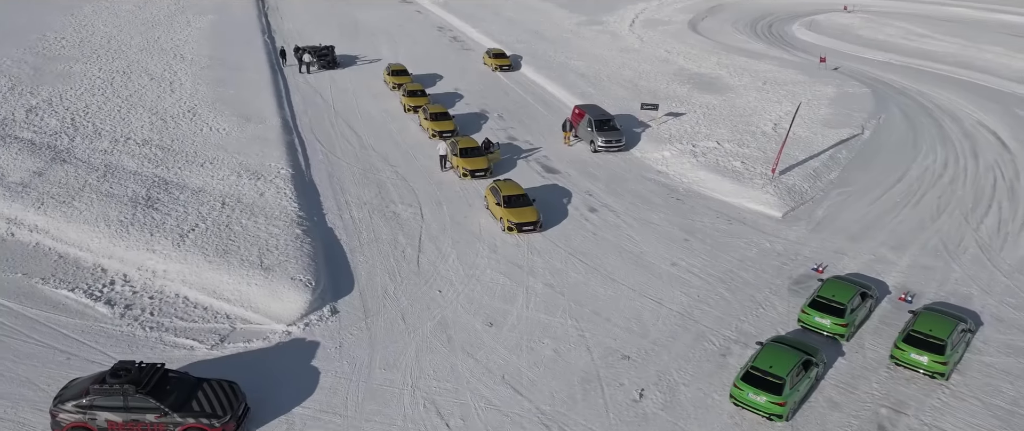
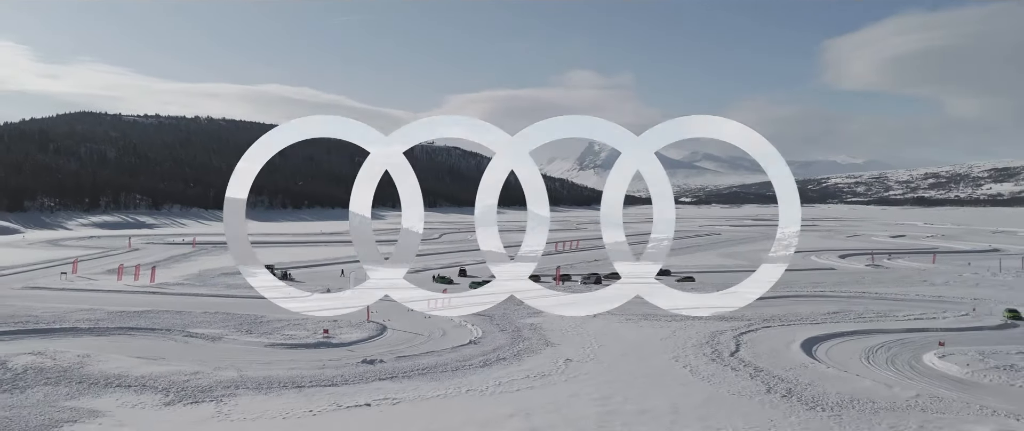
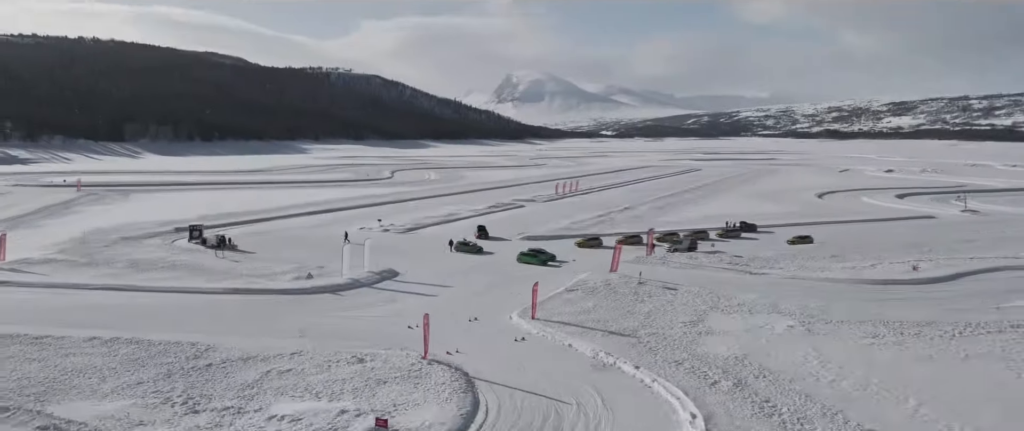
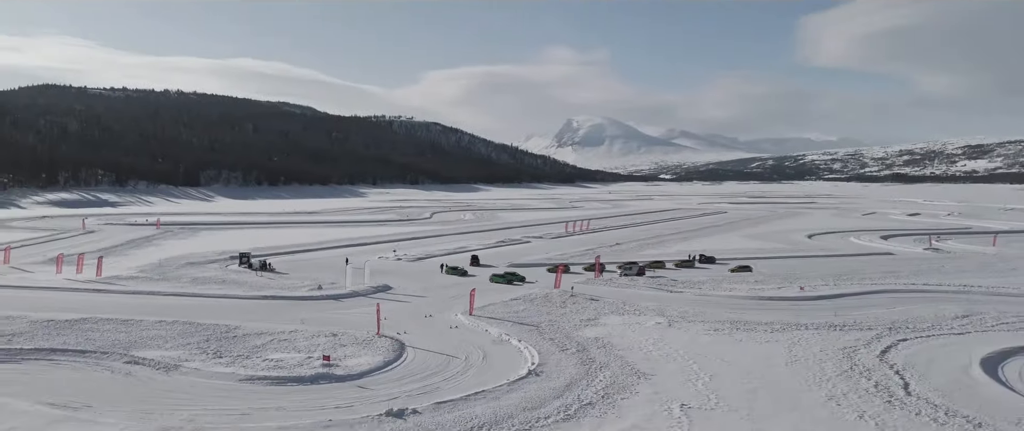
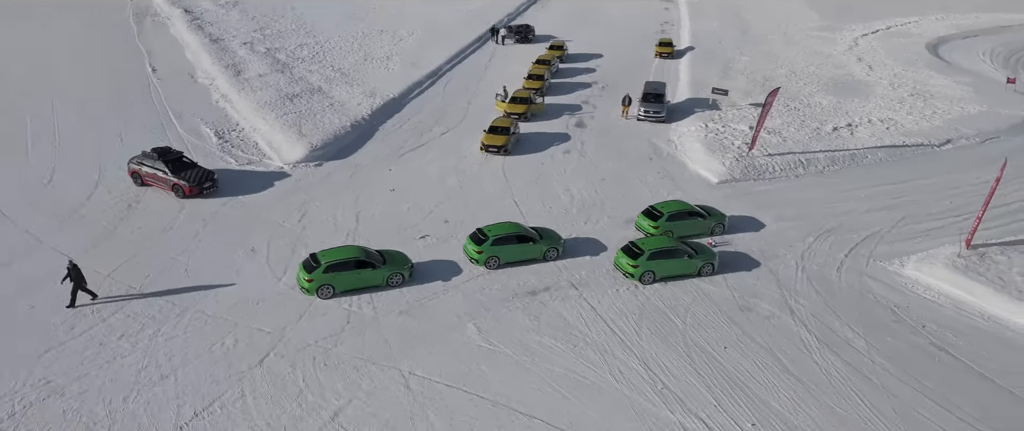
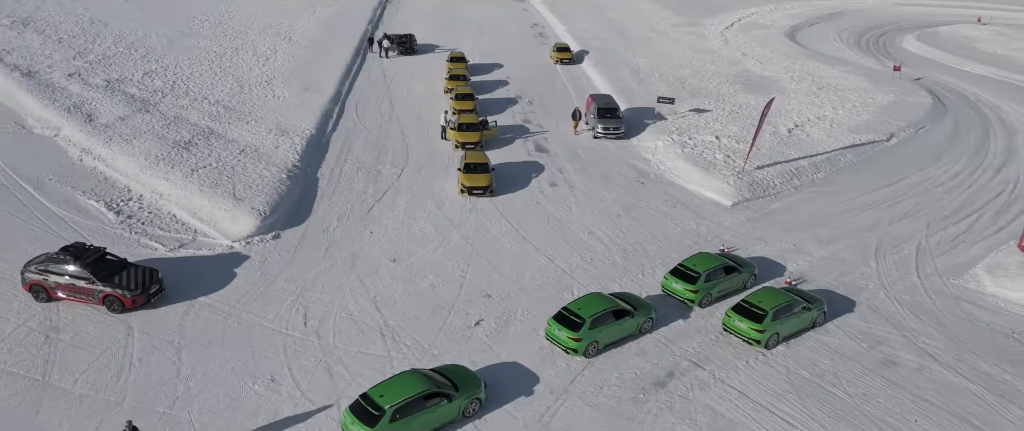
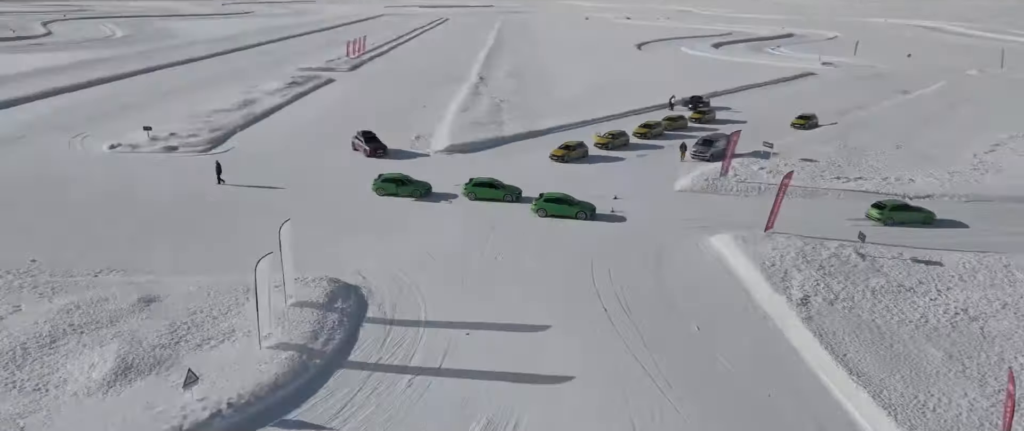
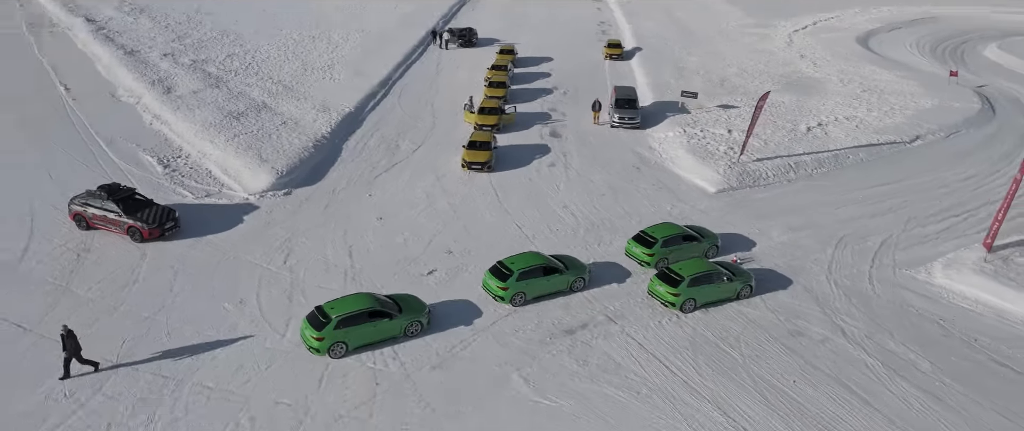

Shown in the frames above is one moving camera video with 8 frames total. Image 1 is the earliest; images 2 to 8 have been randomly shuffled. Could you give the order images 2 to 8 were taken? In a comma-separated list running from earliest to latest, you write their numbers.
6, 8, 5, 7, 3, 4, 2
